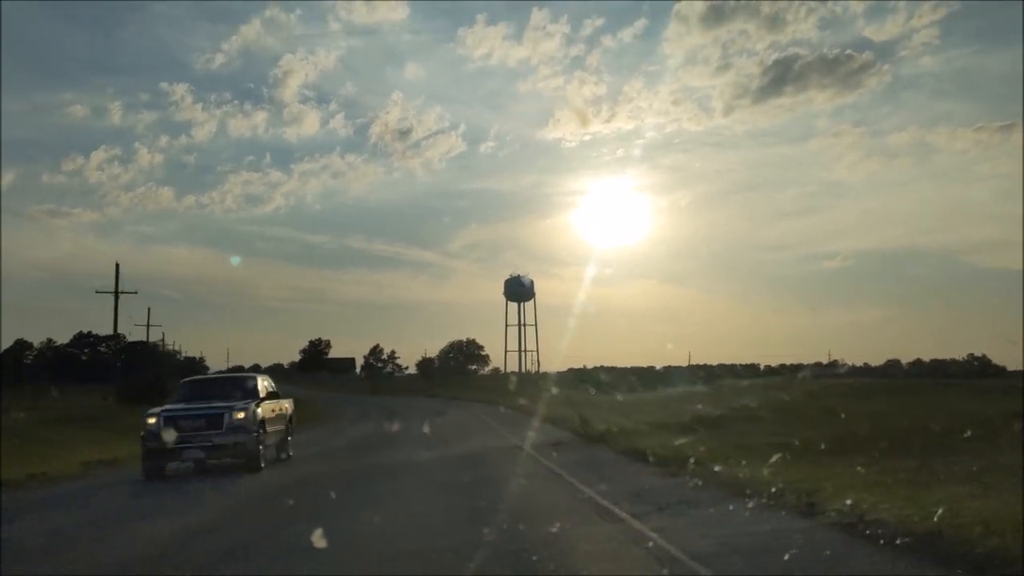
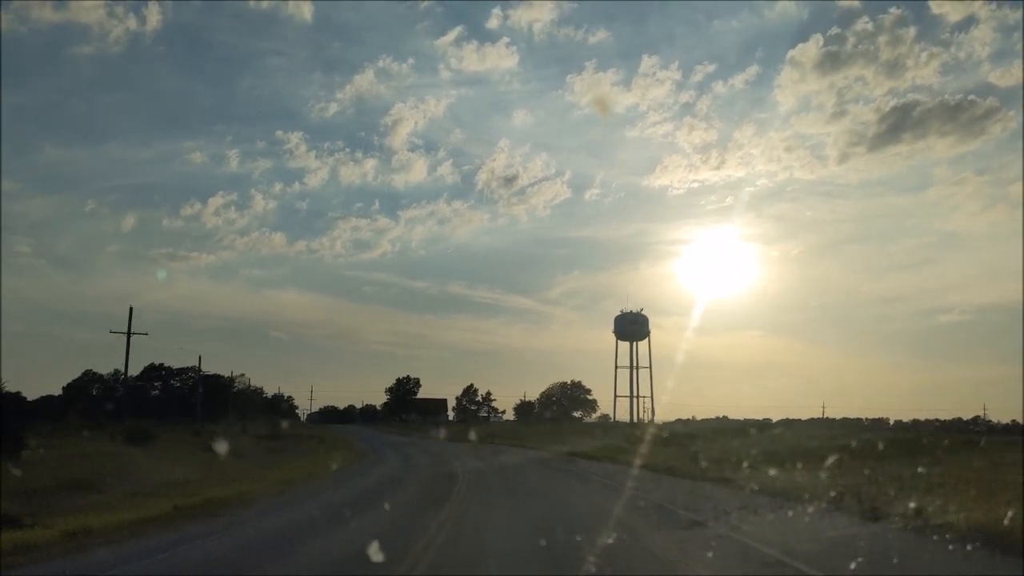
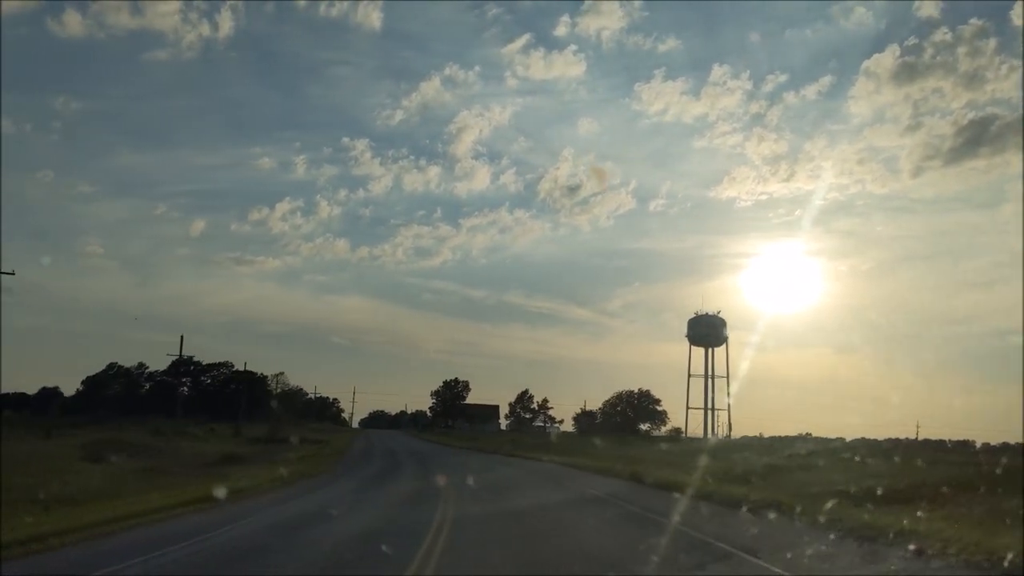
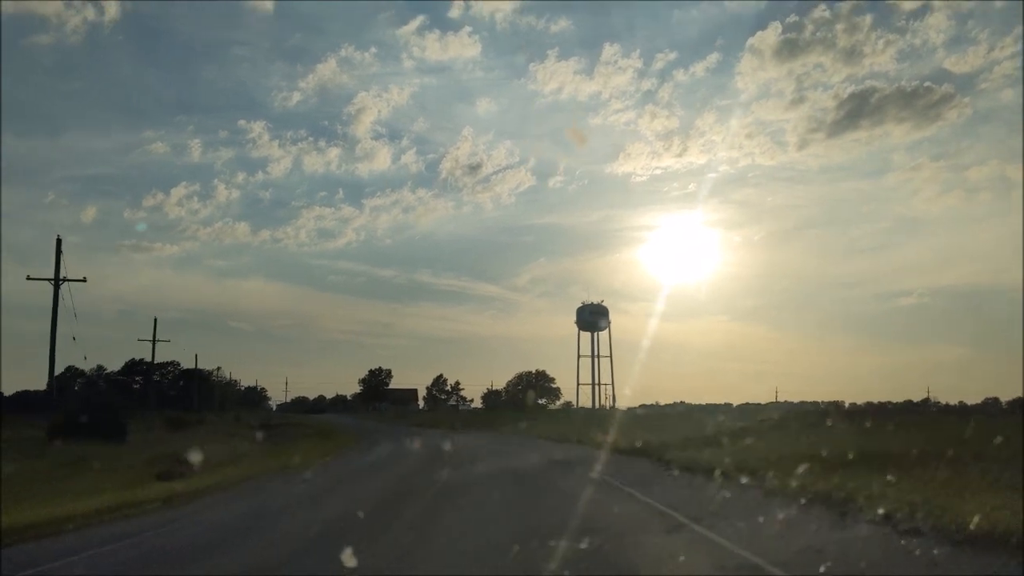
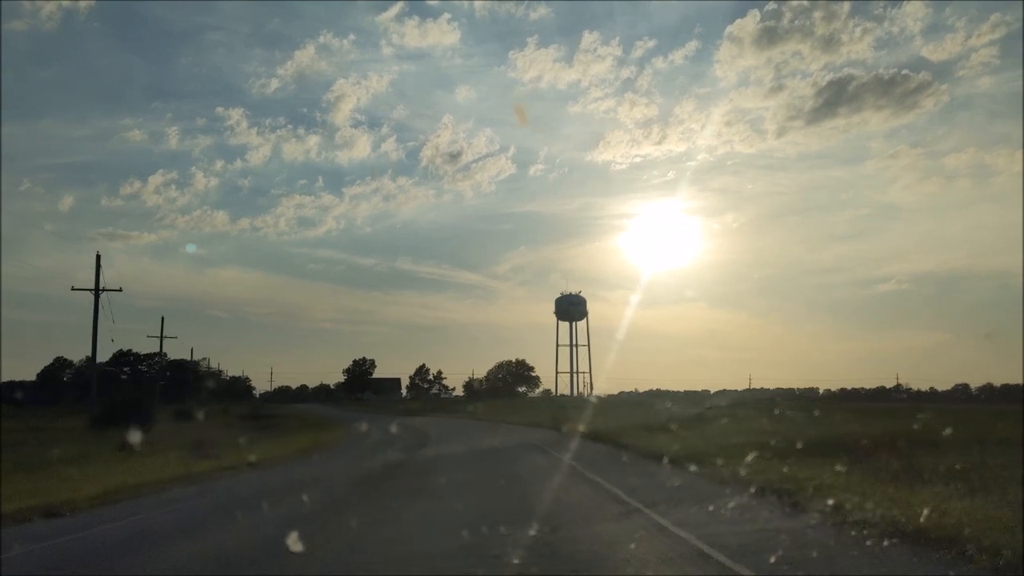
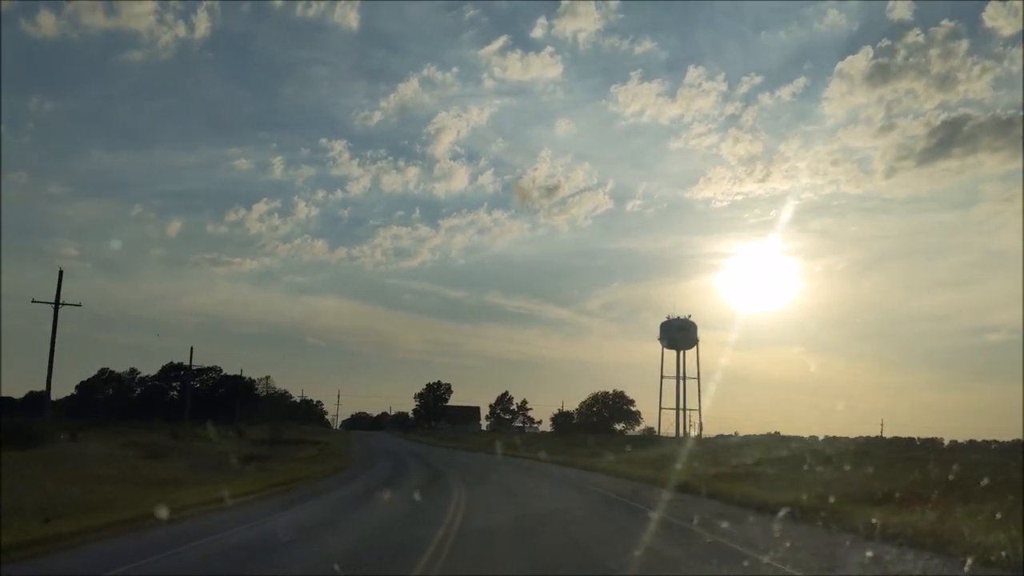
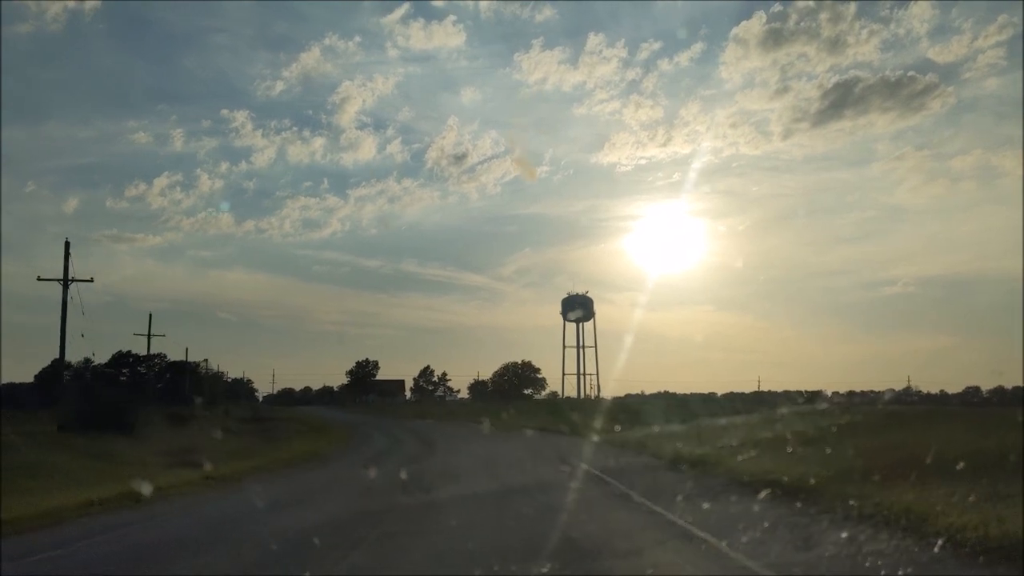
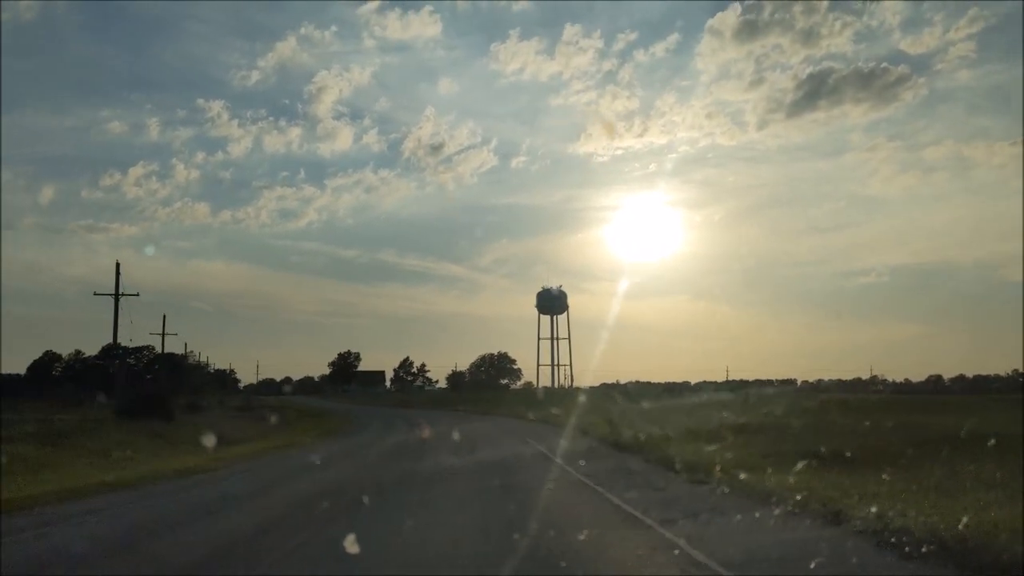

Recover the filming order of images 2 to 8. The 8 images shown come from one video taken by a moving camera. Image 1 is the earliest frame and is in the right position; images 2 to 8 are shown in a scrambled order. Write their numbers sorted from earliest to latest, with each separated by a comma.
8, 5, 7, 4, 2, 6, 3
